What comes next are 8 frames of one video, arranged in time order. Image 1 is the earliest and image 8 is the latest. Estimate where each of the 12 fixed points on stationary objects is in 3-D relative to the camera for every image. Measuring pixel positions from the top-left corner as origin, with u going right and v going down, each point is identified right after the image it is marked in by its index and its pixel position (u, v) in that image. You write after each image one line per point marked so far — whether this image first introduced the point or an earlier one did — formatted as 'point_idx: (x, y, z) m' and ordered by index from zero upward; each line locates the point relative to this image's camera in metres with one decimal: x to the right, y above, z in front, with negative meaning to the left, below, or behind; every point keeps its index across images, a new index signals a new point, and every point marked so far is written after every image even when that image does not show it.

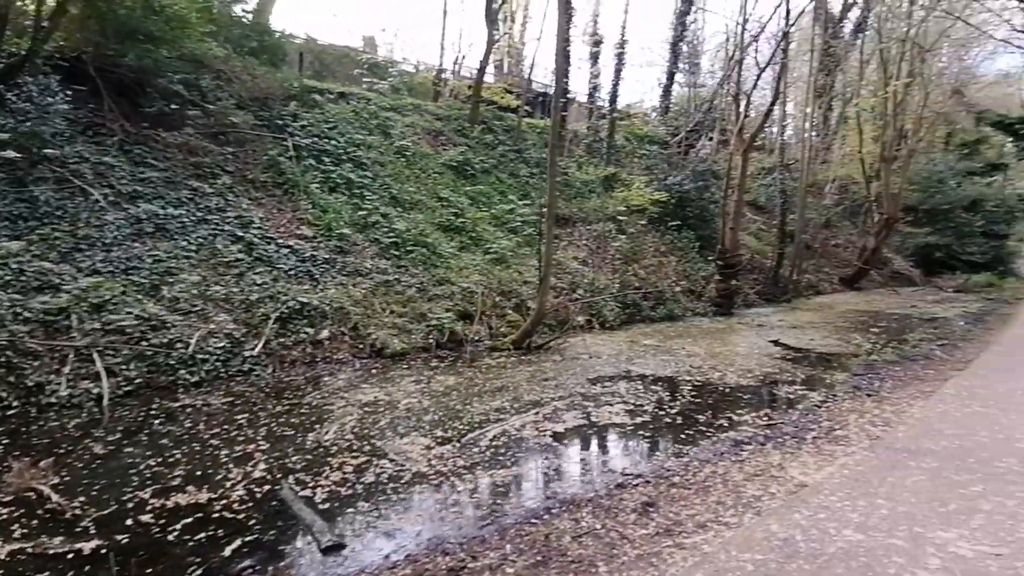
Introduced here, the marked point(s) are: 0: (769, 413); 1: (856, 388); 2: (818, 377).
0: (+3.1, -1.5, +7.2) m
1: (+4.7, -1.4, +8.2) m
2: (+4.6, -1.3, +9.0) m
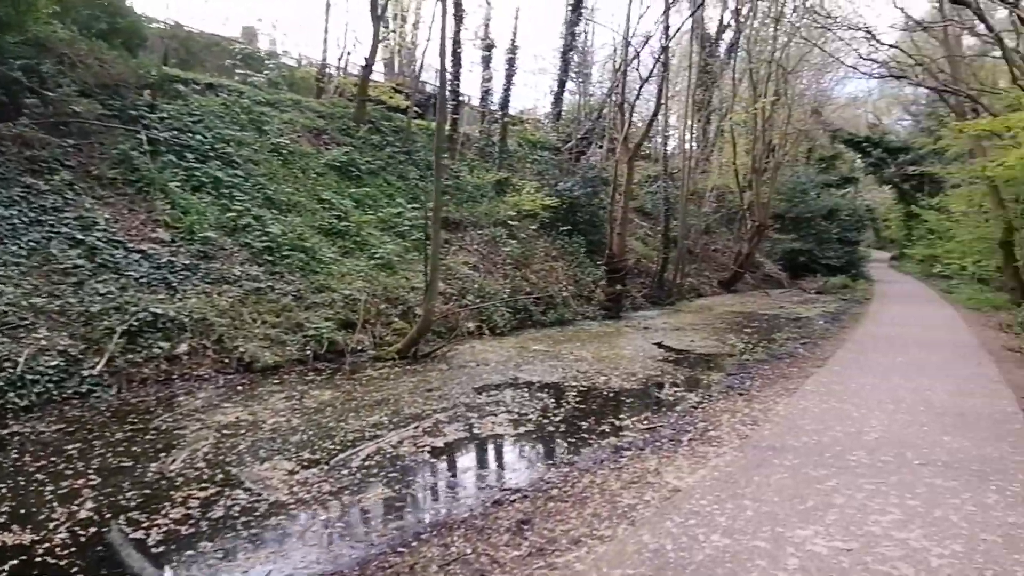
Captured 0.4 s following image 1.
0: (+1.7, -1.6, +7.3) m
1: (+3.1, -1.4, +8.6) m
2: (+2.9, -1.4, +9.3) m
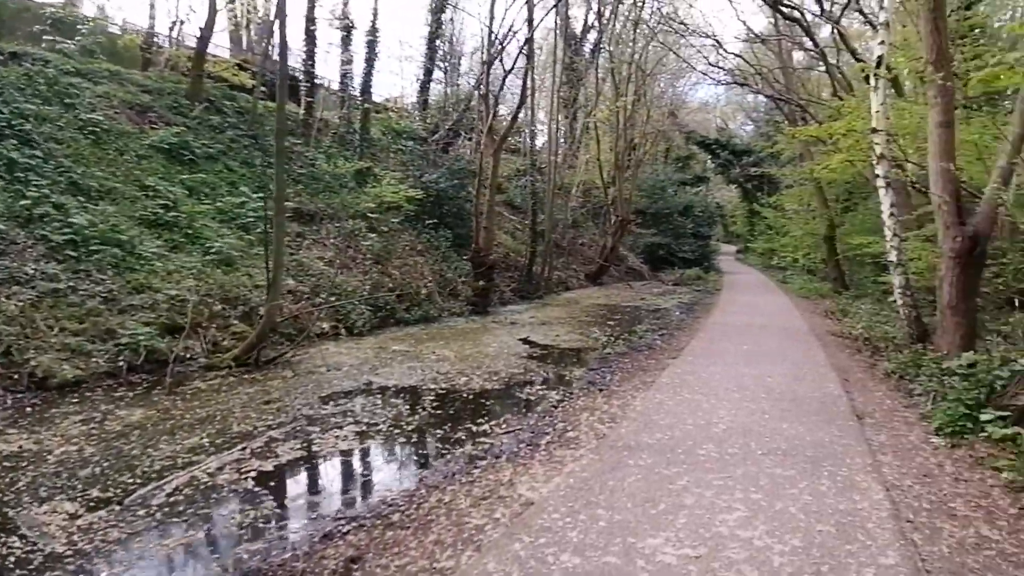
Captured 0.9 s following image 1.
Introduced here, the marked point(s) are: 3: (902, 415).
0: (0.0, -1.5, +7.0) m
1: (+1.1, -1.4, +8.5) m
2: (+0.7, -1.3, +9.2) m
3: (+4.7, -1.5, +7.2) m
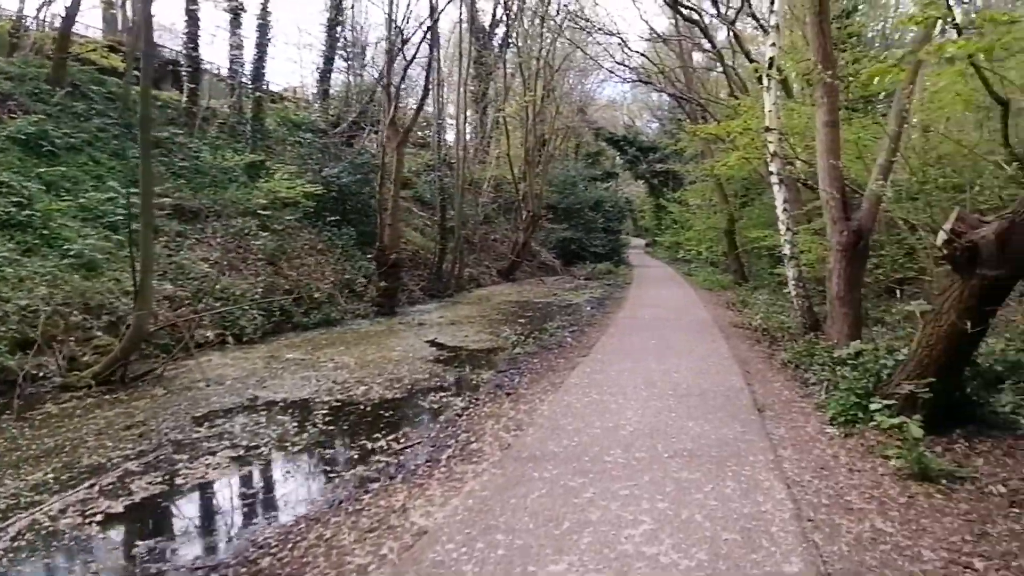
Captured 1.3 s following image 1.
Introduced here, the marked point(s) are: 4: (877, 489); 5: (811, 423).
0: (-1.1, -1.6, +6.5) m
1: (-0.2, -1.4, +8.2) m
2: (-0.7, -1.3, +8.8) m
3: (+3.5, -1.5, +7.4) m
4: (+3.1, -1.7, +5.1) m
5: (+3.4, -1.5, +6.7) m
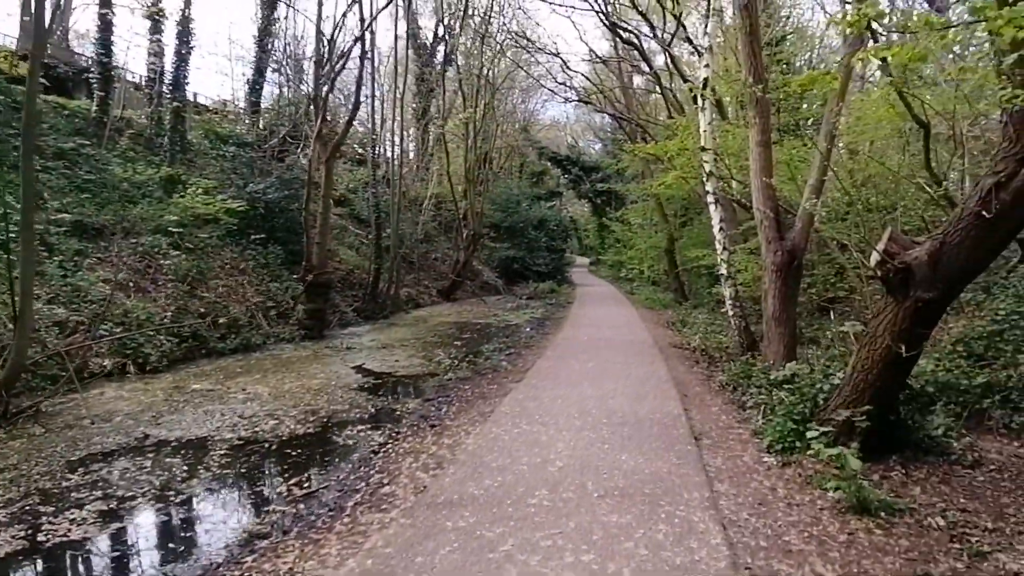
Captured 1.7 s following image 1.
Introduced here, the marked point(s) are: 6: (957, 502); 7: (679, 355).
0: (-1.9, -1.8, +5.8) m
1: (-1.1, -1.7, +7.6) m
2: (-1.7, -1.6, +8.1) m
3: (+2.6, -1.7, +7.1) m
4: (+2.4, -1.9, +4.8) m
5: (+2.5, -1.8, +6.4) m
6: (+3.9, -1.9, +5.2) m
7: (+3.6, -1.4, +12.9) m
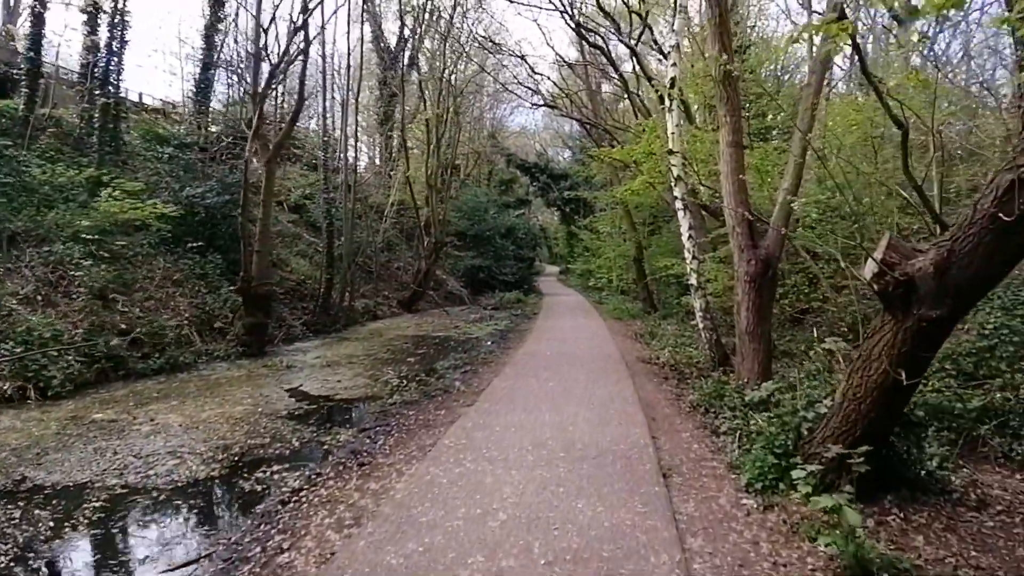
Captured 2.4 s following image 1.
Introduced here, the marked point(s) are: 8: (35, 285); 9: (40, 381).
0: (-2.5, -2.0, +4.8) m
1: (-1.7, -1.8, +6.5) m
2: (-2.3, -1.8, +7.1) m
3: (+2.1, -1.9, +6.2) m
4: (+1.9, -2.0, +3.9) m
5: (+2.0, -1.9, +5.6) m
6: (+3.4, -2.0, +4.4) m
7: (+2.7, -1.7, +12.1) m
8: (-8.5, +0.1, +10.6) m
9: (-7.2, -1.4, +9.1) m
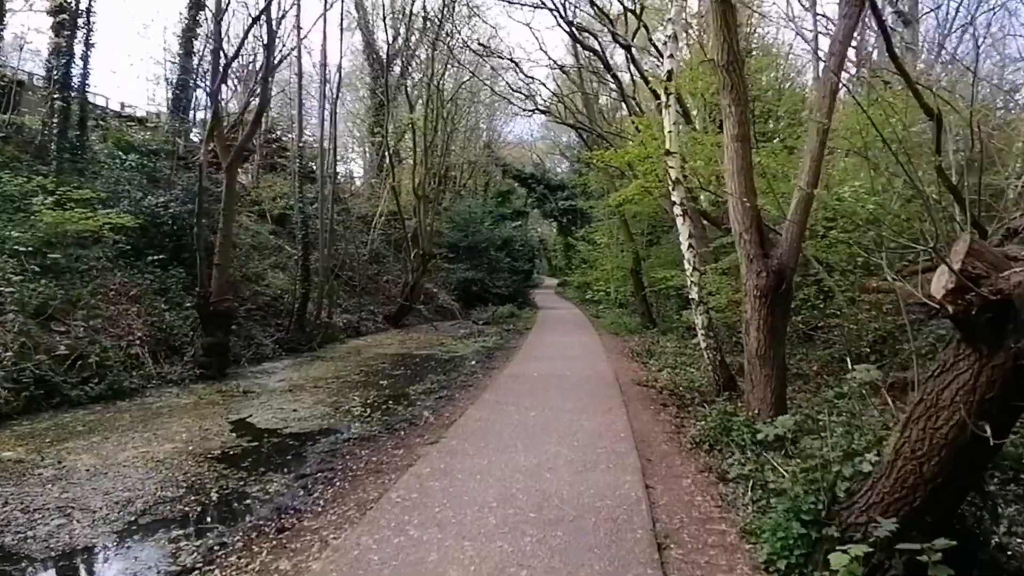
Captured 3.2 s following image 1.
0: (-2.8, -2.1, +3.5) m
1: (-2.1, -2.0, +5.3) m
2: (-2.7, -2.0, +5.8) m
3: (+1.7, -2.0, +5.0) m
4: (+1.6, -2.1, +2.7) m
5: (+1.6, -2.0, +4.4) m
6: (+3.0, -2.1, +3.2) m
7: (+2.4, -1.9, +10.8) m
8: (-8.8, -0.2, +9.4) m
9: (-7.5, -1.7, +7.9) m
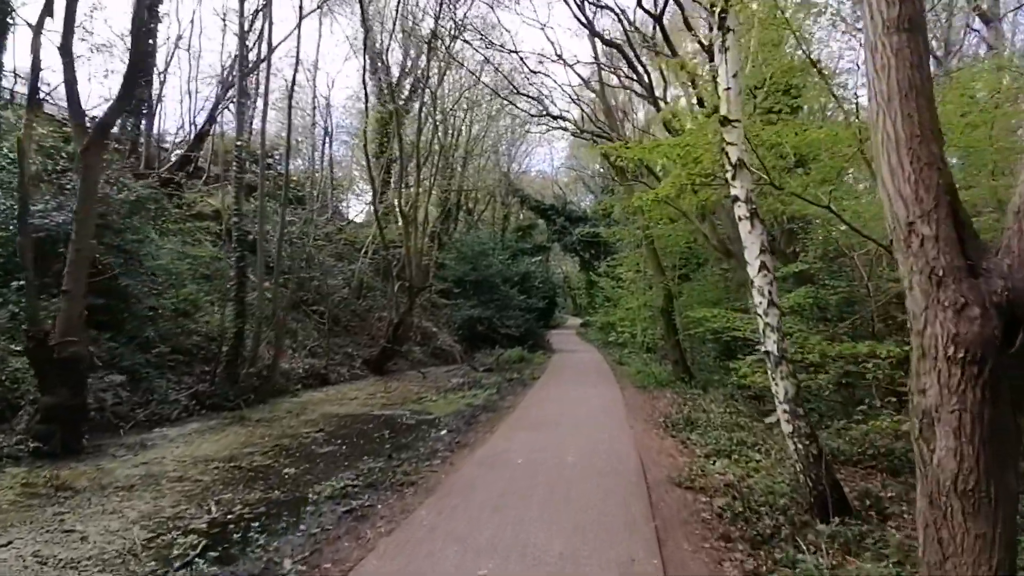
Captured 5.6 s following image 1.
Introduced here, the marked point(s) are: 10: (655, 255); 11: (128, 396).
0: (-3.5, -2.1, -0.4) m
1: (-2.8, -2.1, +1.4) m
2: (-3.3, -2.2, +1.9) m
3: (+1.0, -2.1, +0.9) m
4: (+0.8, -2.1, -1.5) m
5: (+0.9, -2.1, +0.2) m
6: (+2.3, -2.1, -1.0) m
7: (+2.0, -2.4, +6.7) m
8: (-9.3, -0.5, +5.9) m
9: (-8.0, -1.9, +4.2) m
10: (+4.4, +1.1, +18.4) m
11: (-6.9, -1.9, +10.7) m
